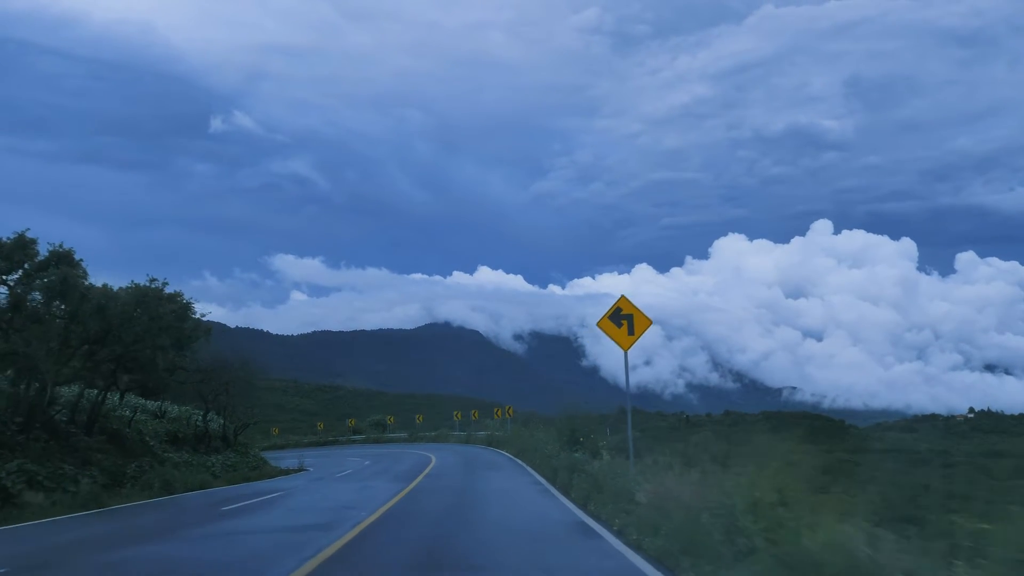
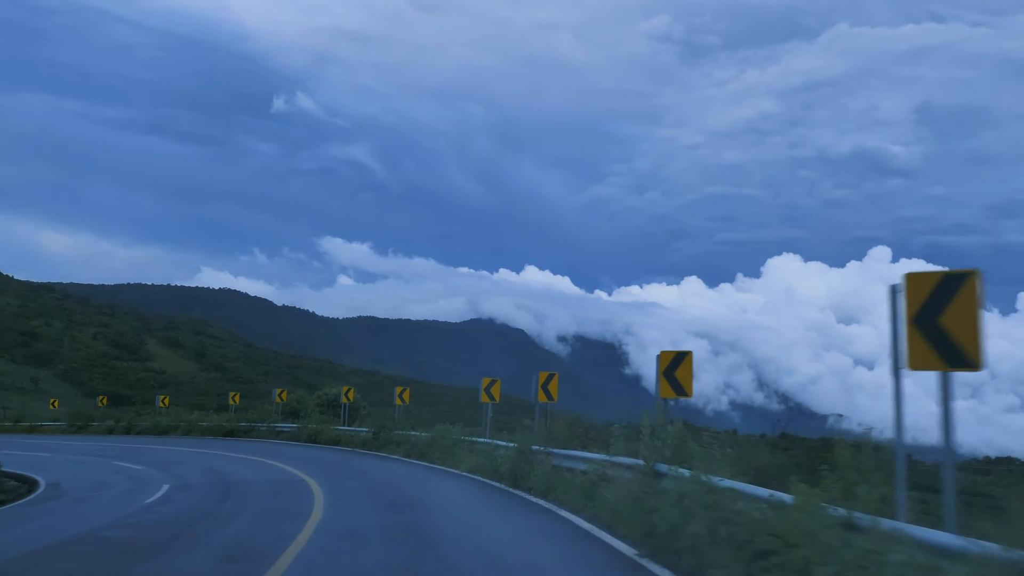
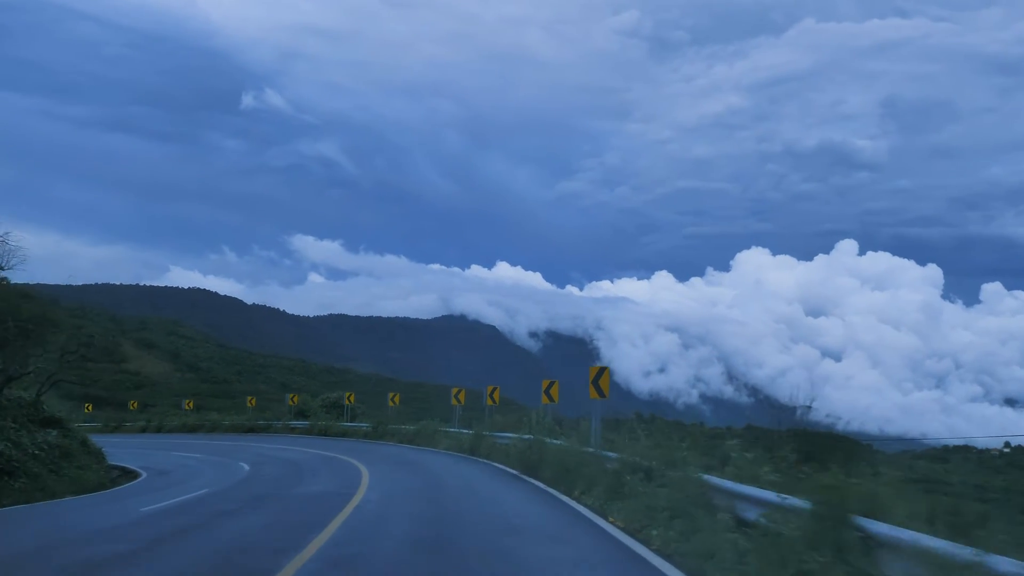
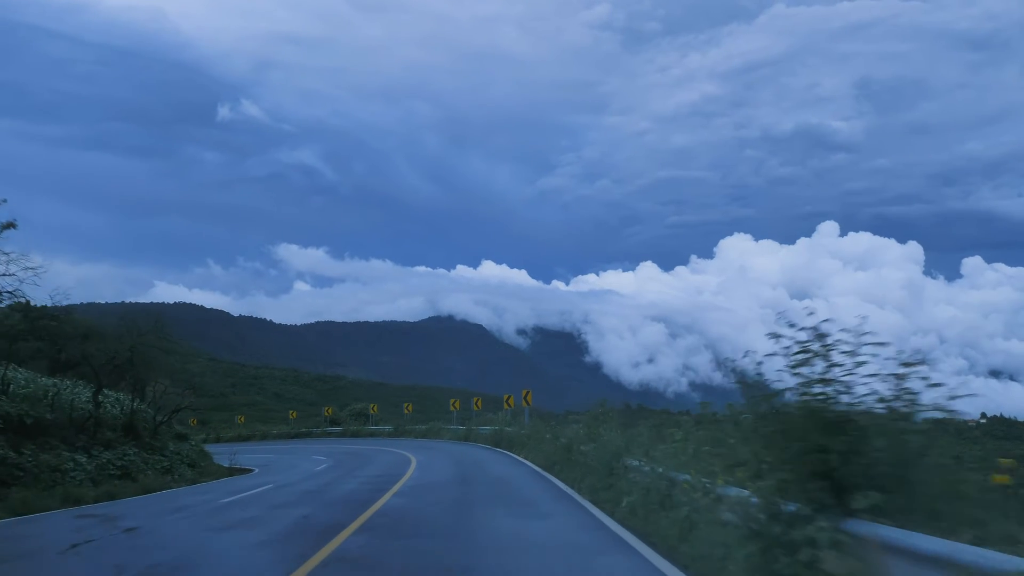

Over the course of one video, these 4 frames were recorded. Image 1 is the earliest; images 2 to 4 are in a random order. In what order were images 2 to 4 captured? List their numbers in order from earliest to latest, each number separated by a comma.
4, 3, 2
